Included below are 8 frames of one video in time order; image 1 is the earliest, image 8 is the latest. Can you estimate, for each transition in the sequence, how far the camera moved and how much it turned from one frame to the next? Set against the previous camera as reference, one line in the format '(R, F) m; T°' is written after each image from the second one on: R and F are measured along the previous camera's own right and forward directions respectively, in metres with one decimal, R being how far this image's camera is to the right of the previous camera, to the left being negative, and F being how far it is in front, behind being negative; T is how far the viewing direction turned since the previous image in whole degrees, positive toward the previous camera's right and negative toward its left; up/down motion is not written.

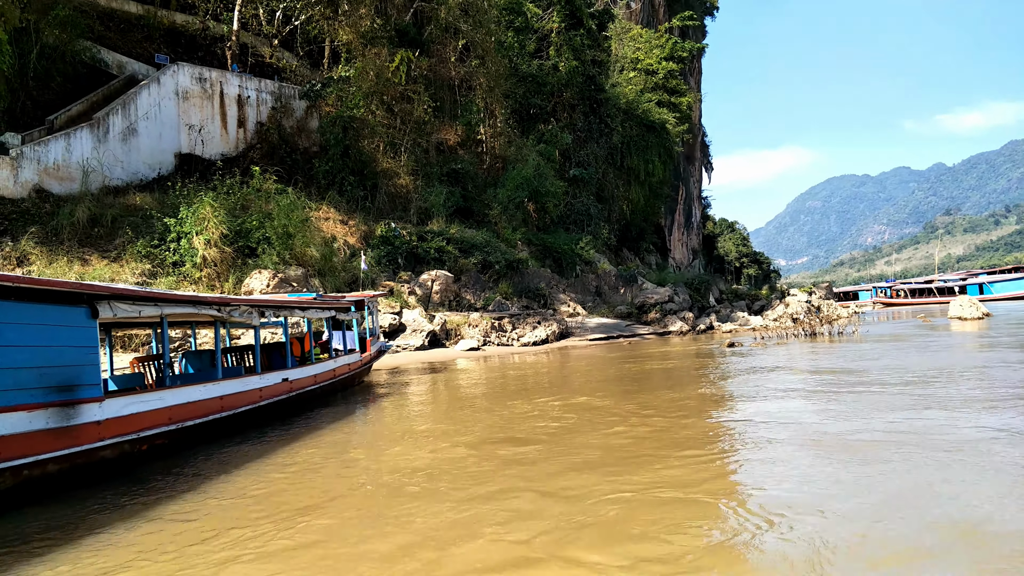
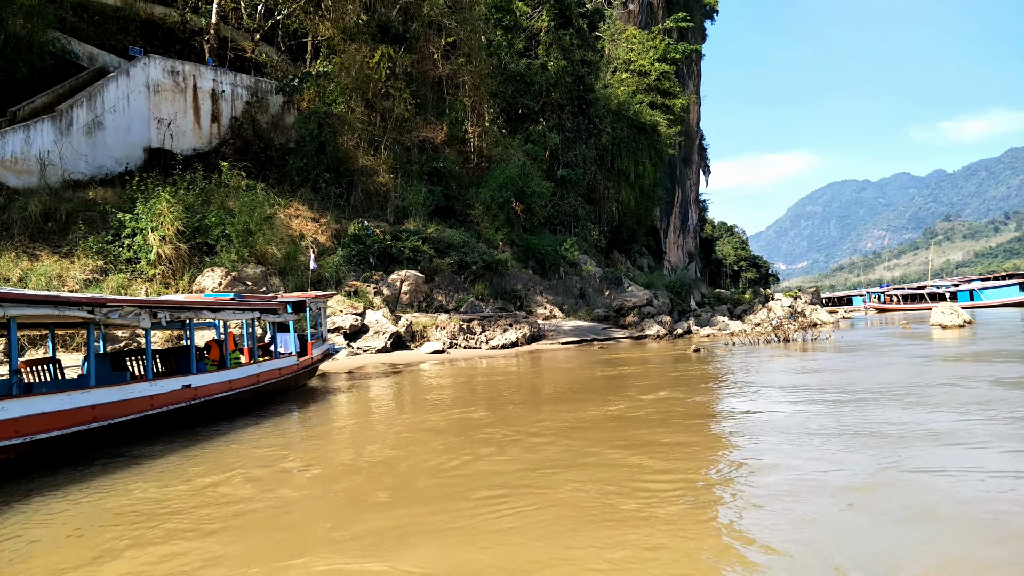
(+0.5, +0.4) m; 0°
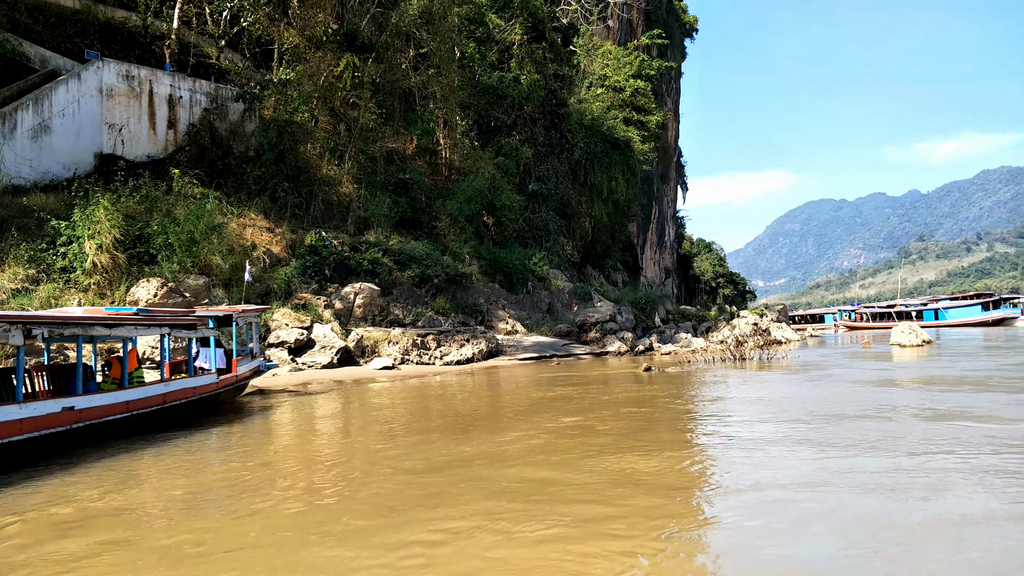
(+0.4, +0.4) m; +1°
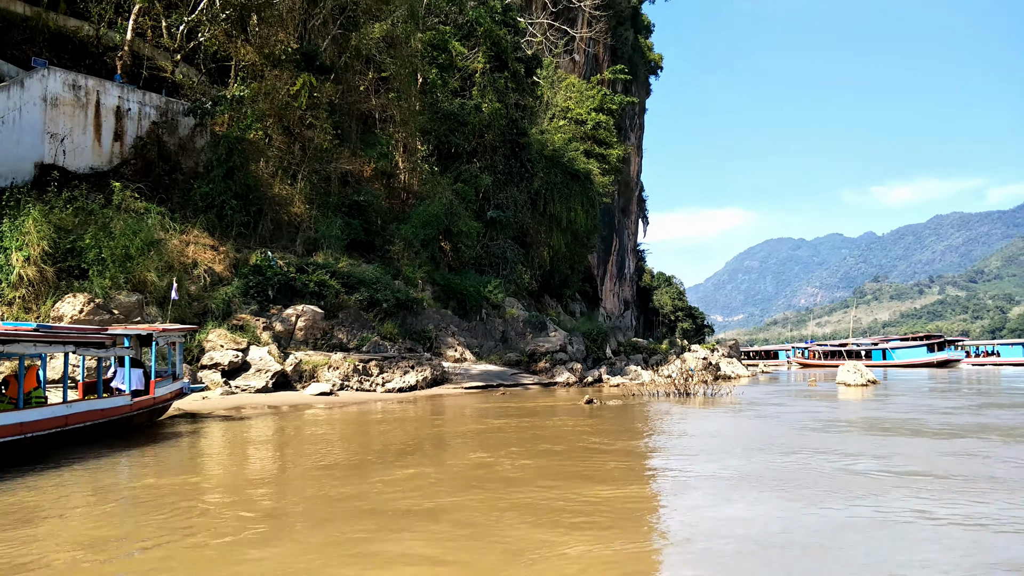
(+0.2, +0.2) m; +3°
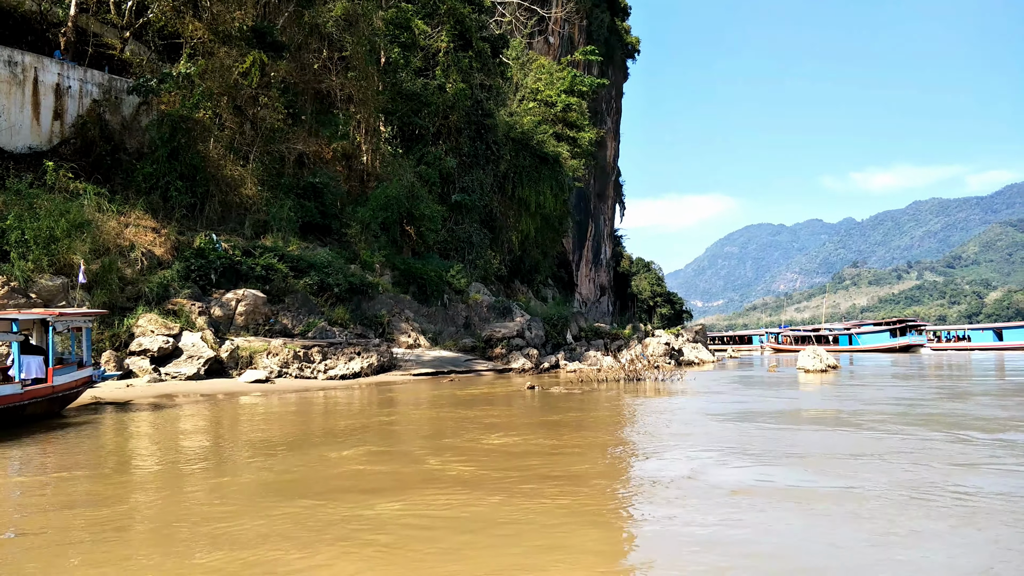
(+0.5, +0.4) m; +1°
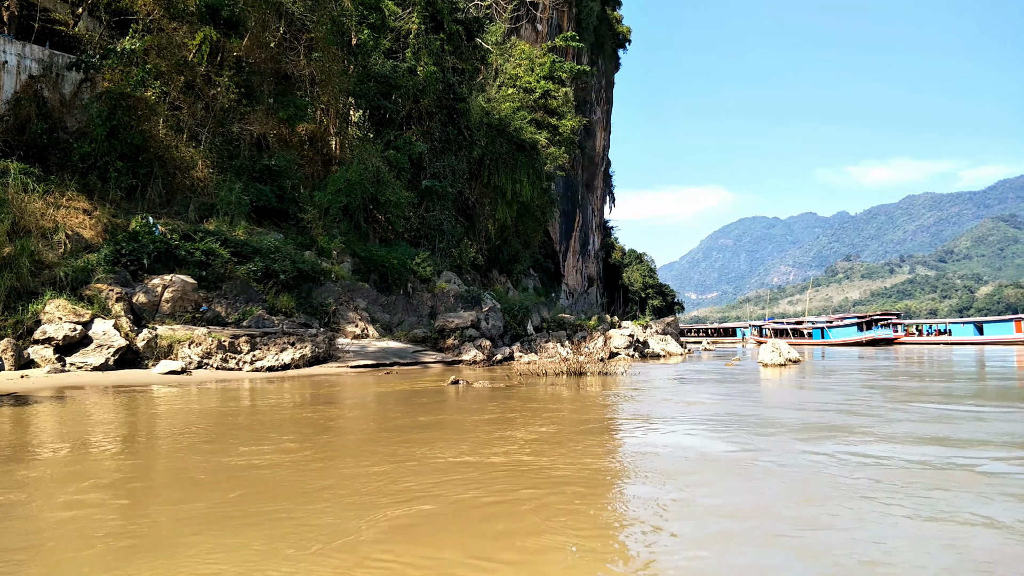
(+0.7, +0.7) m; 0°
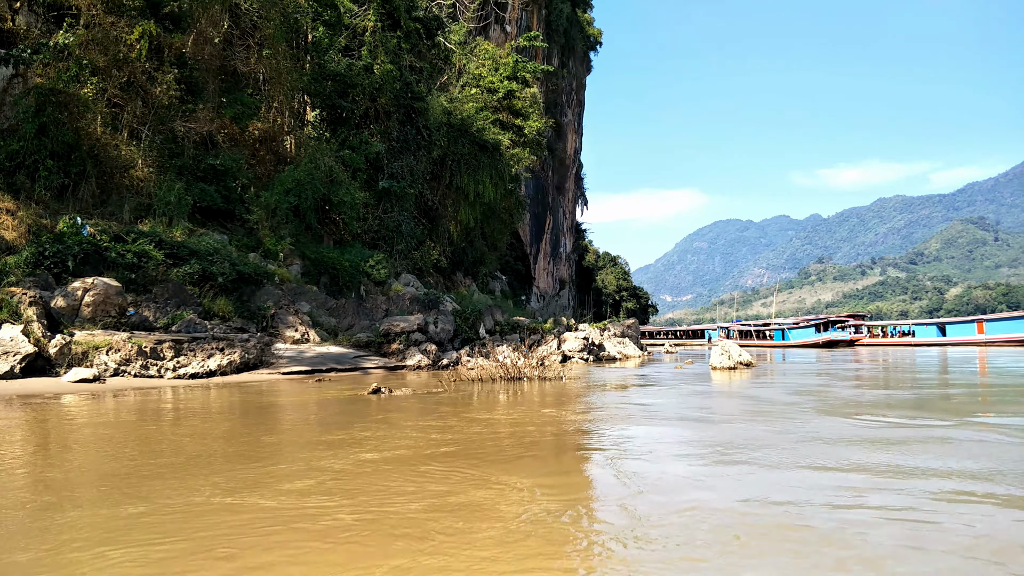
(+0.5, +0.4) m; +2°
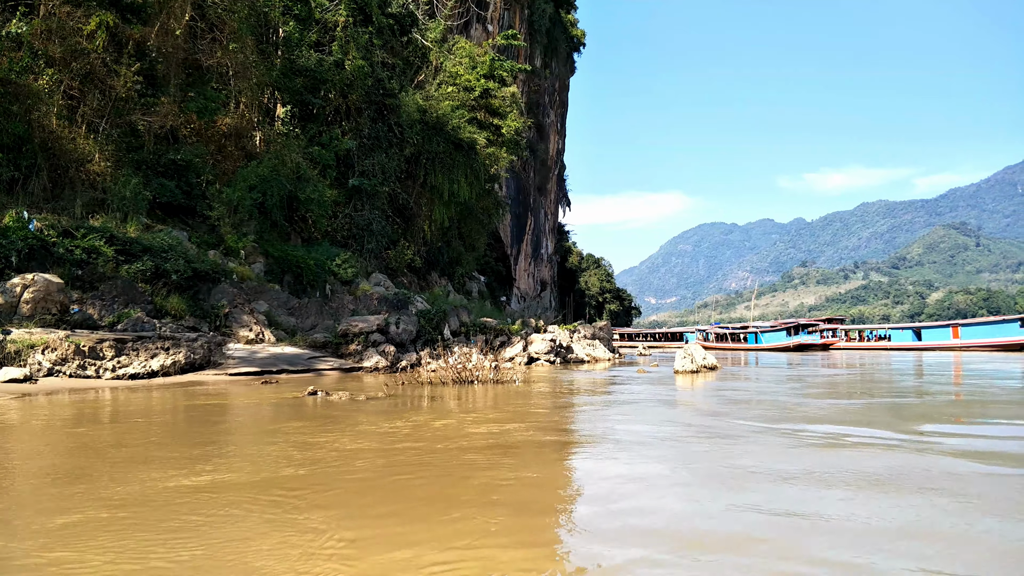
(+0.4, +0.3) m; +1°
